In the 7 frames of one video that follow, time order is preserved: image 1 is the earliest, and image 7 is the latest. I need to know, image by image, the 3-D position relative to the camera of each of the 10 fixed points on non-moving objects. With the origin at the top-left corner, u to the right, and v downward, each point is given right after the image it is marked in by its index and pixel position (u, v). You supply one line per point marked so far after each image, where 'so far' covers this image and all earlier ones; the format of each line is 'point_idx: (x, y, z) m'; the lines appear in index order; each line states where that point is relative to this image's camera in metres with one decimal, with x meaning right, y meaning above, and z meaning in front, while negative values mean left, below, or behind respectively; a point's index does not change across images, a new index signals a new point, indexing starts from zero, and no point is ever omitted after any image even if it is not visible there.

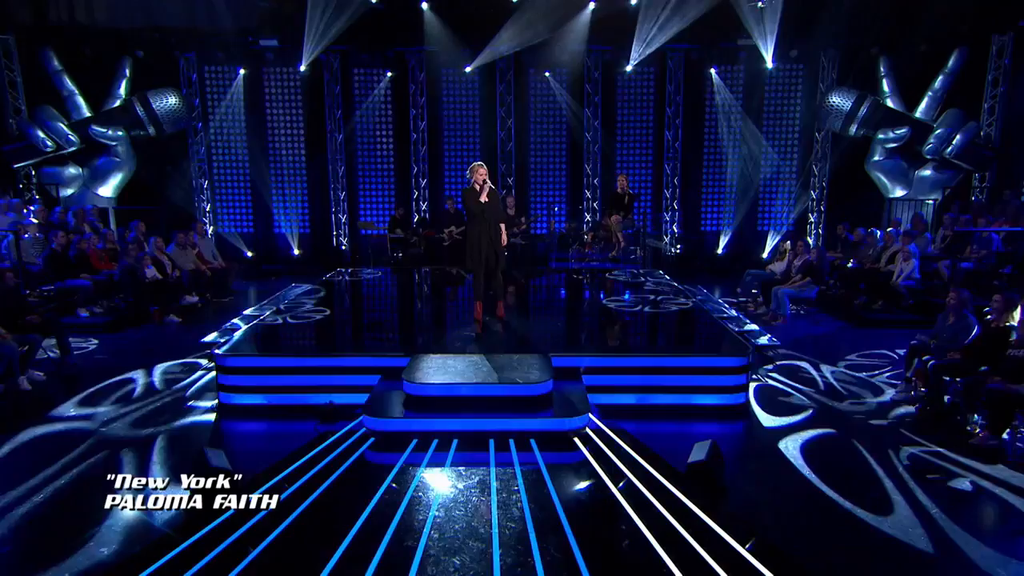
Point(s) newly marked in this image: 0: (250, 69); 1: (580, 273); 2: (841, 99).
0: (-5.3, +4.4, +12.8) m
1: (+1.3, +0.3, +11.1) m
2: (+5.6, +3.2, +10.7) m
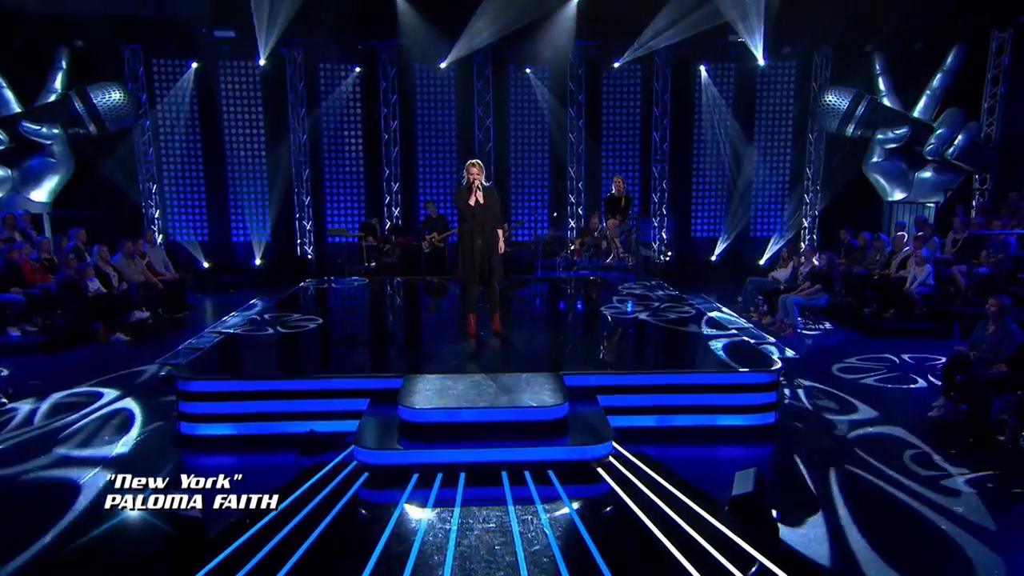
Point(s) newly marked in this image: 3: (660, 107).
0: (-5.7, +4.2, +11.8) m
1: (+1.0, +0.1, +10.4) m
2: (+5.3, +3.1, +10.3) m
3: (+2.7, +3.3, +11.5) m
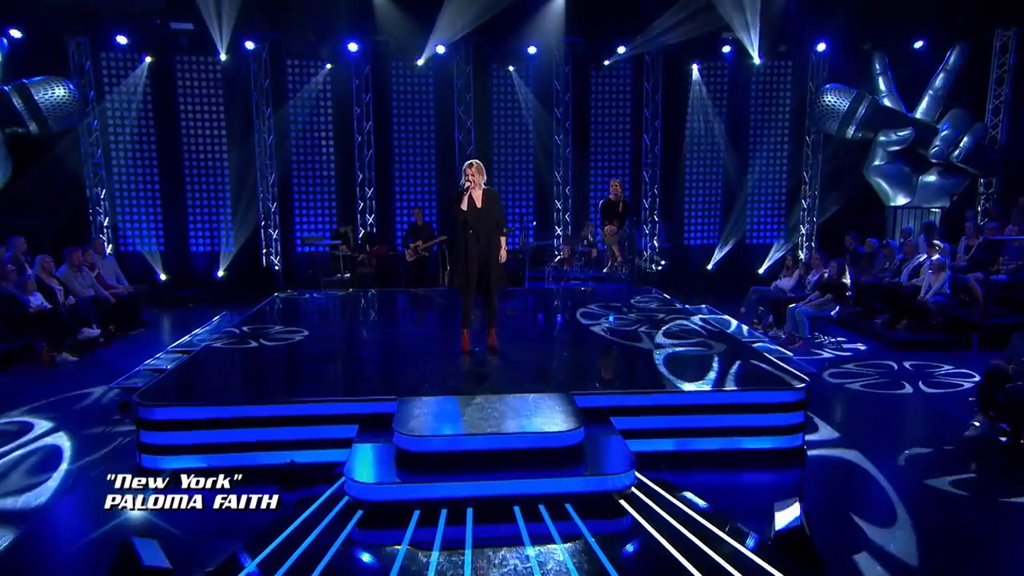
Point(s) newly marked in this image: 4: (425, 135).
0: (-6.0, +3.9, +10.8) m
1: (+0.8, 0.0, +9.7) m
2: (+5.0, +2.9, +9.8) m
3: (+2.4, +3.1, +10.9) m
4: (-1.6, +2.8, +11.5) m
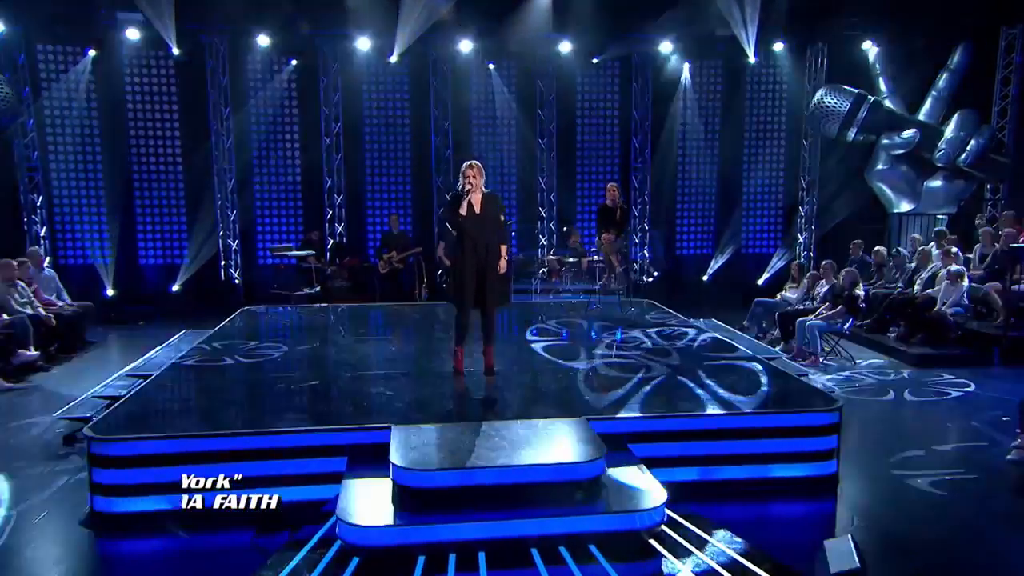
0: (-6.3, +3.7, +9.9) m
1: (+0.5, -0.2, +8.9) m
2: (+4.8, +2.8, +9.3) m
3: (+2.1, +2.9, +10.3) m
4: (-1.9, +2.5, +10.7) m
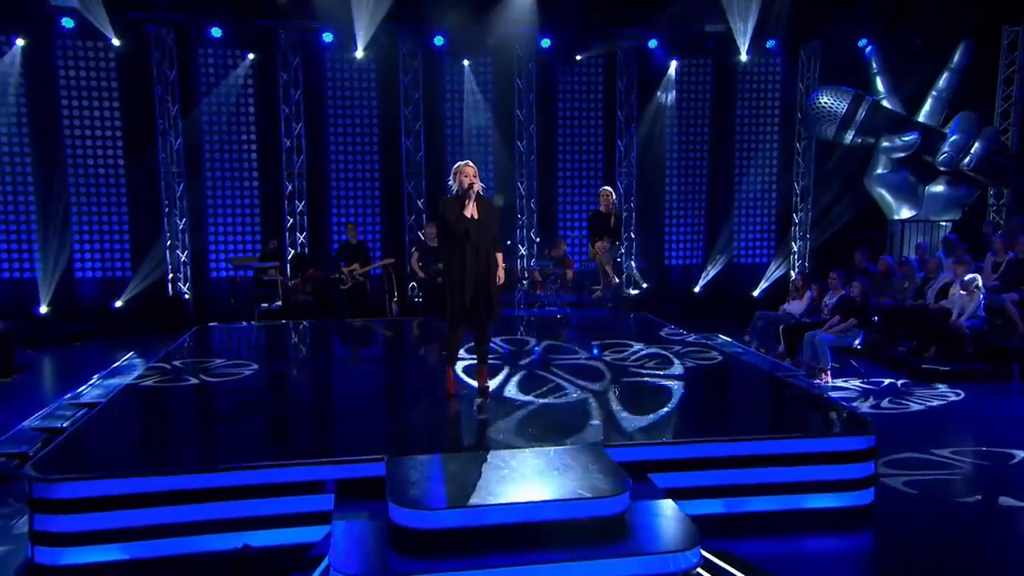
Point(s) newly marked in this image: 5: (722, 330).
0: (-6.7, +3.4, +8.8) m
1: (+0.3, -0.4, +8.2) m
2: (+4.5, +2.6, +8.8) m
3: (+1.7, +2.7, +9.6) m
4: (-2.3, +2.3, +9.9) m
5: (+2.9, -0.6, +8.8) m
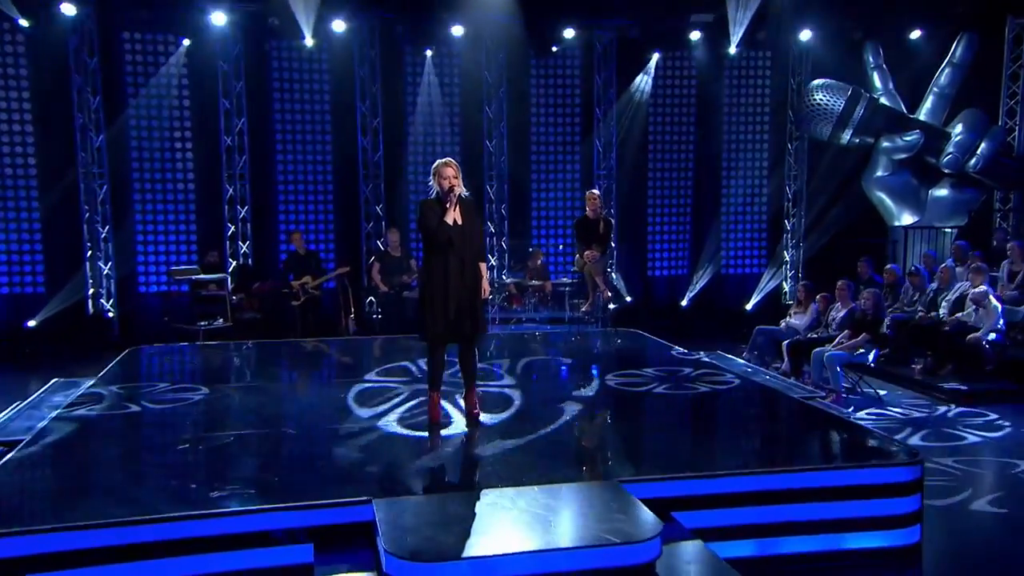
0: (-7.1, +3.2, +7.6) m
1: (-0.1, -0.6, +7.3) m
2: (+4.1, +2.5, +8.1) m
3: (+1.3, +2.5, +8.8) m
4: (-2.7, +2.1, +8.9) m
5: (+2.5, -0.8, +8.0) m
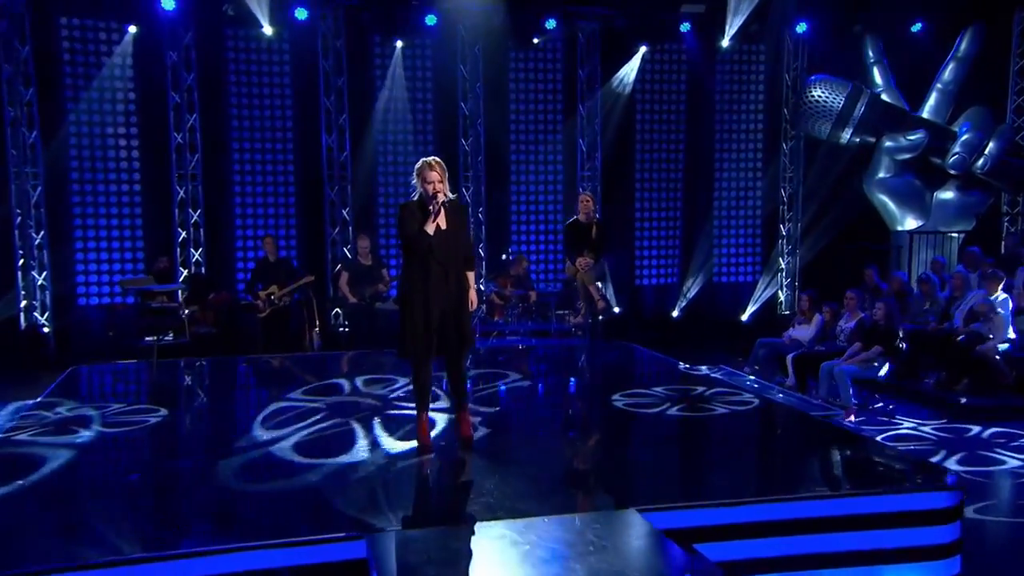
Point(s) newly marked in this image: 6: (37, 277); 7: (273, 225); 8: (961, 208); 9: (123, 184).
0: (-7.3, +3.1, +6.8) m
1: (-0.3, -0.7, +6.6) m
2: (+3.8, +2.3, +7.6) m
3: (+1.0, +2.4, +8.2) m
4: (-3.0, +2.0, +8.2) m
5: (+2.3, -0.9, +7.4) m
6: (-5.7, +0.1, +7.5) m
7: (-3.1, +0.8, +8.3) m
8: (+5.2, +0.9, +7.4) m
9: (-4.9, +1.3, +7.9) m
